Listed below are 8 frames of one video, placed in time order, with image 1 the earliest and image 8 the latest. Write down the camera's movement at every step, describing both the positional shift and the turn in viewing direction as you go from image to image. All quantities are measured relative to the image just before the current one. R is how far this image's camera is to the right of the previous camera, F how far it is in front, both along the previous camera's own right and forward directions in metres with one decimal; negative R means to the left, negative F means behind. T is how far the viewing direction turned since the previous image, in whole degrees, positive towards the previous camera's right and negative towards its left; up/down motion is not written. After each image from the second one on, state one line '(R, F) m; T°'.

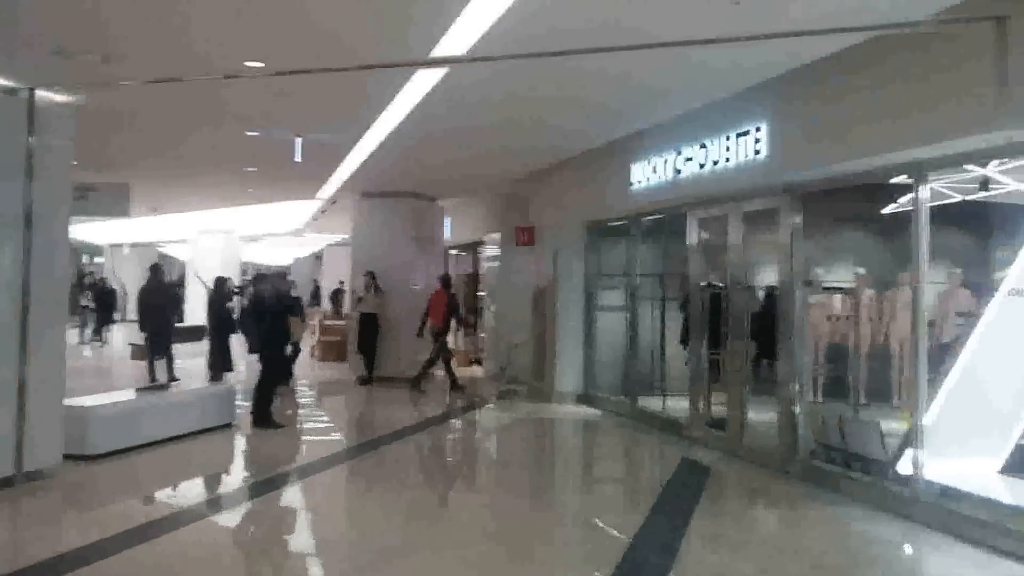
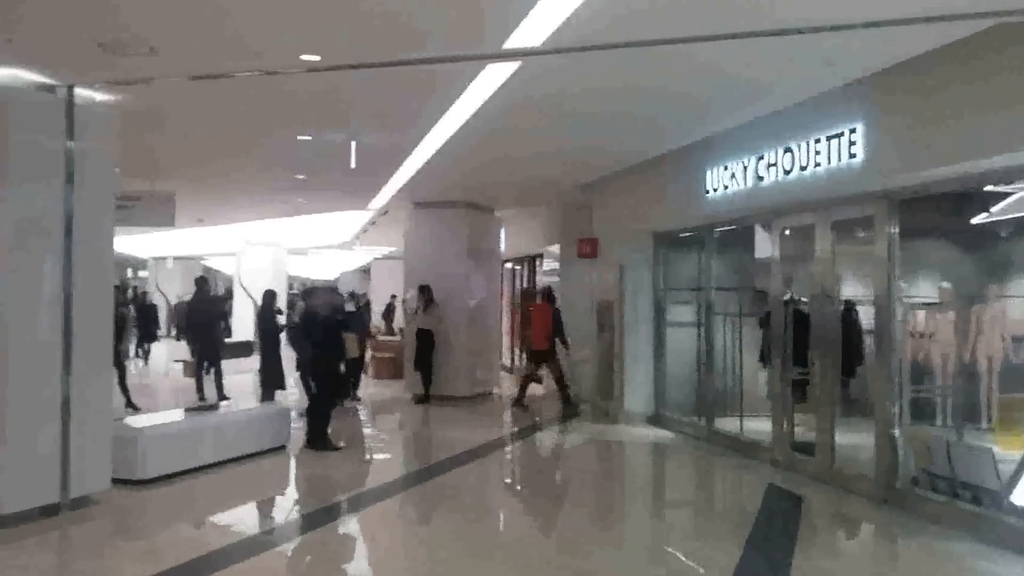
(-0.1, +0.5) m; -2°
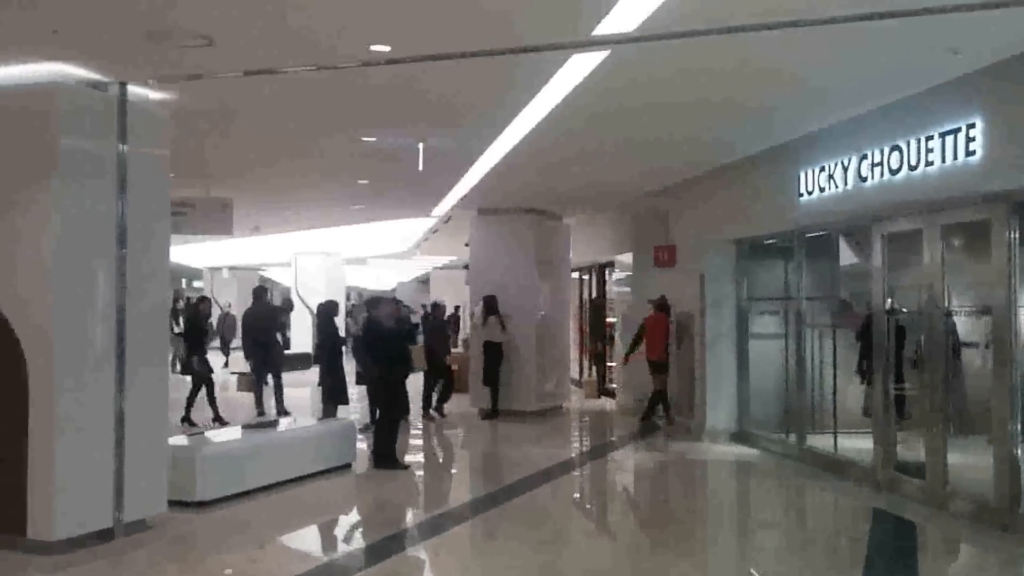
(-0.1, +0.5) m; -2°
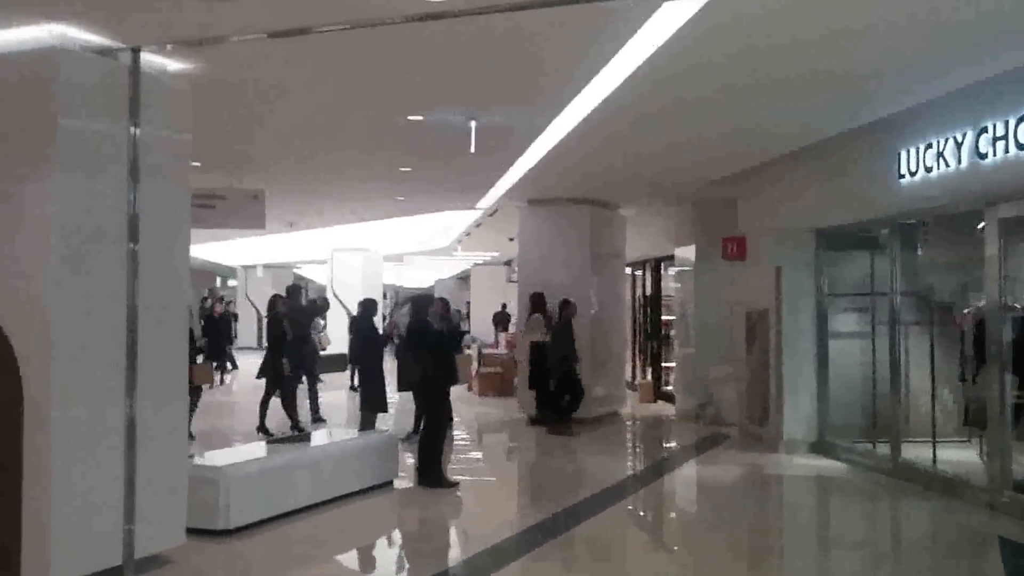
(-0.1, +0.8) m; -1°
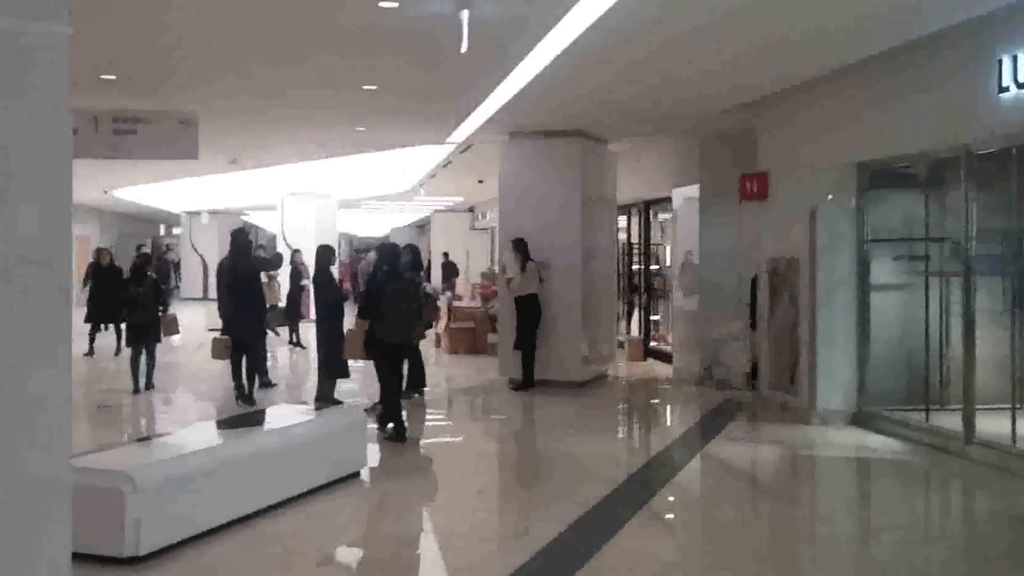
(-0.1, +1.3) m; +2°
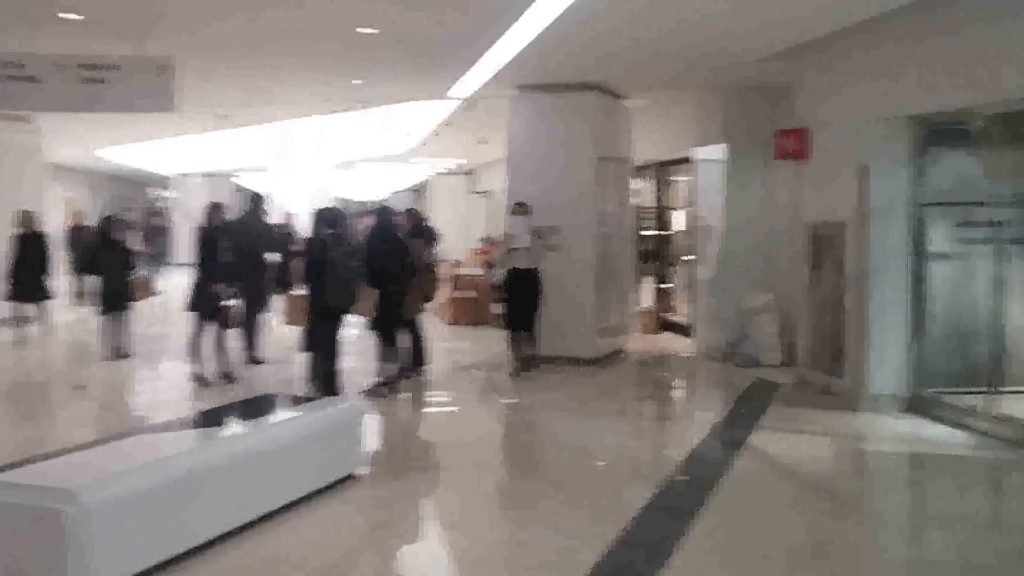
(-0.1, +0.7) m; 0°
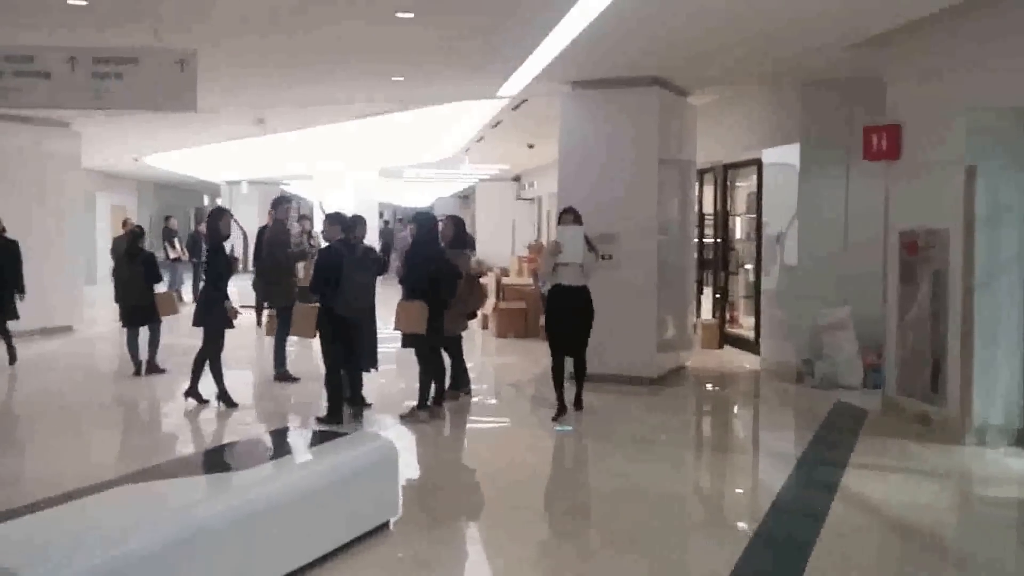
(0.0, +0.7) m; -2°
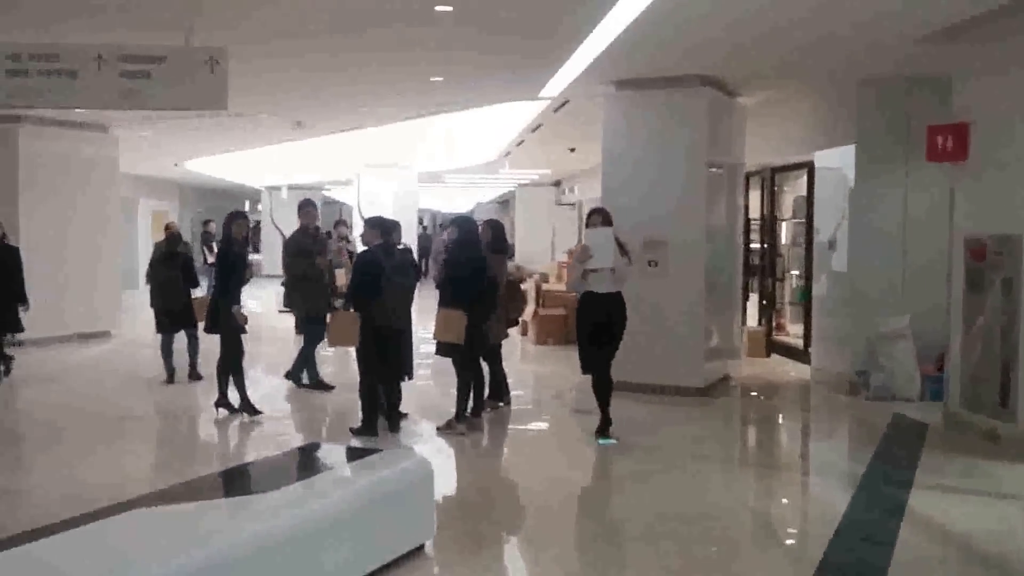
(0.0, +0.3) m; -1°
